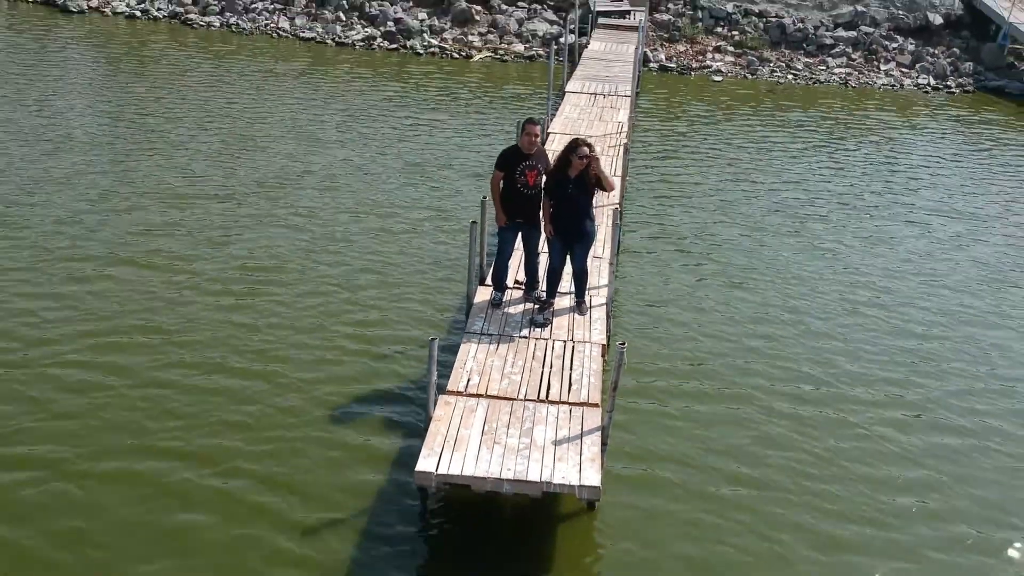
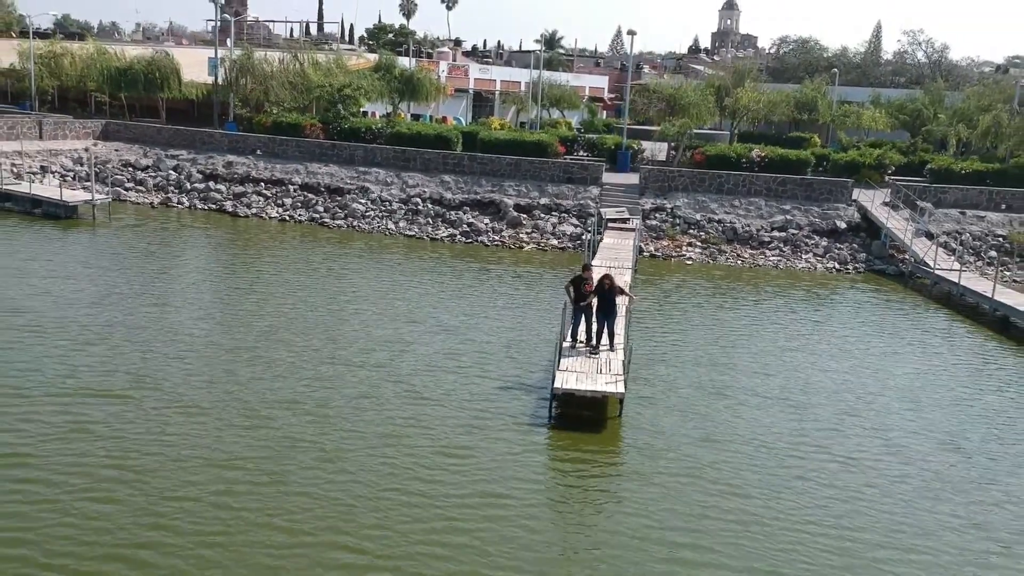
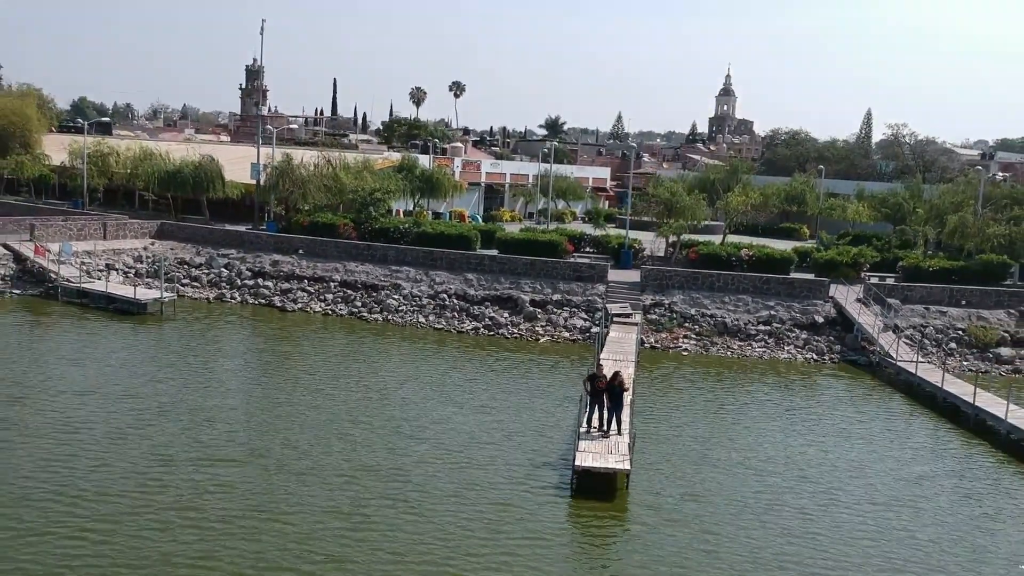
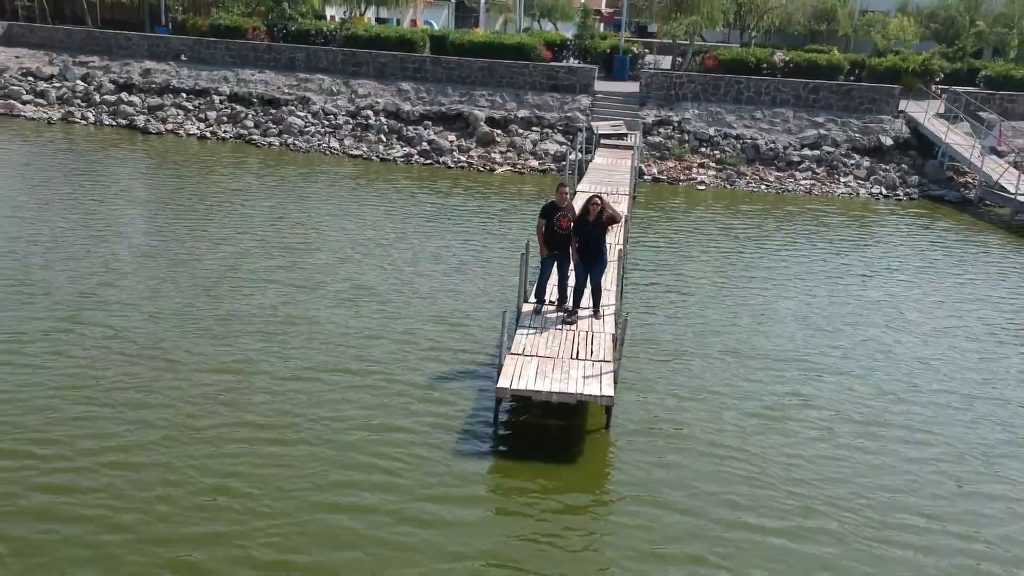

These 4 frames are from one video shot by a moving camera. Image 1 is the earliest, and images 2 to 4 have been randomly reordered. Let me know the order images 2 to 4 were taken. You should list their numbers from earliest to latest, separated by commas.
4, 2, 3
